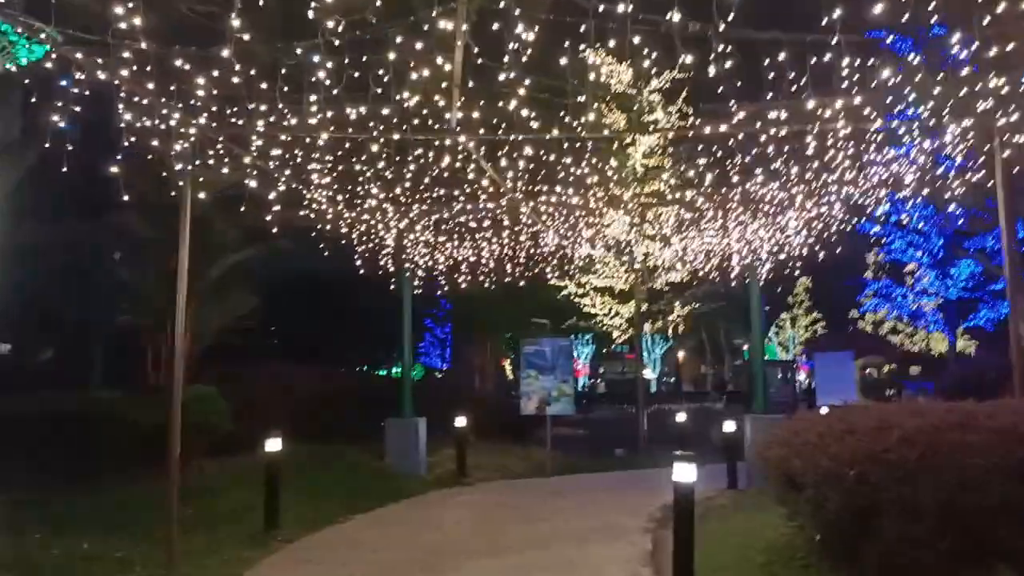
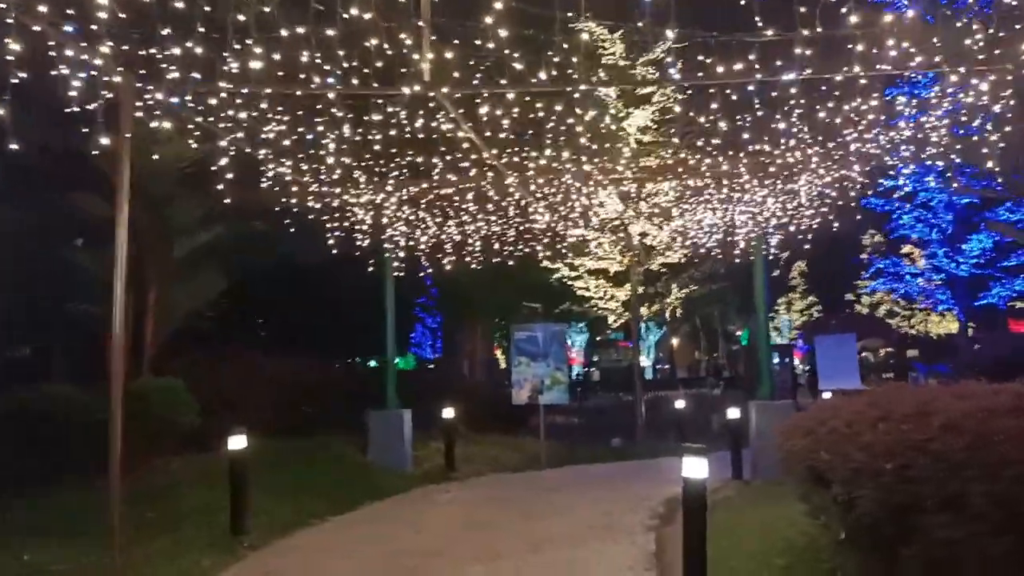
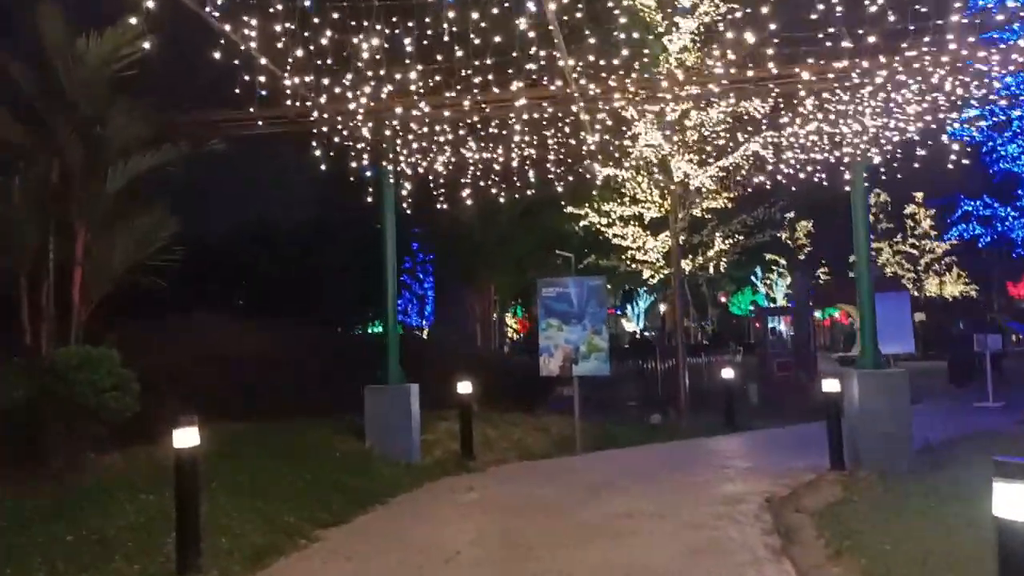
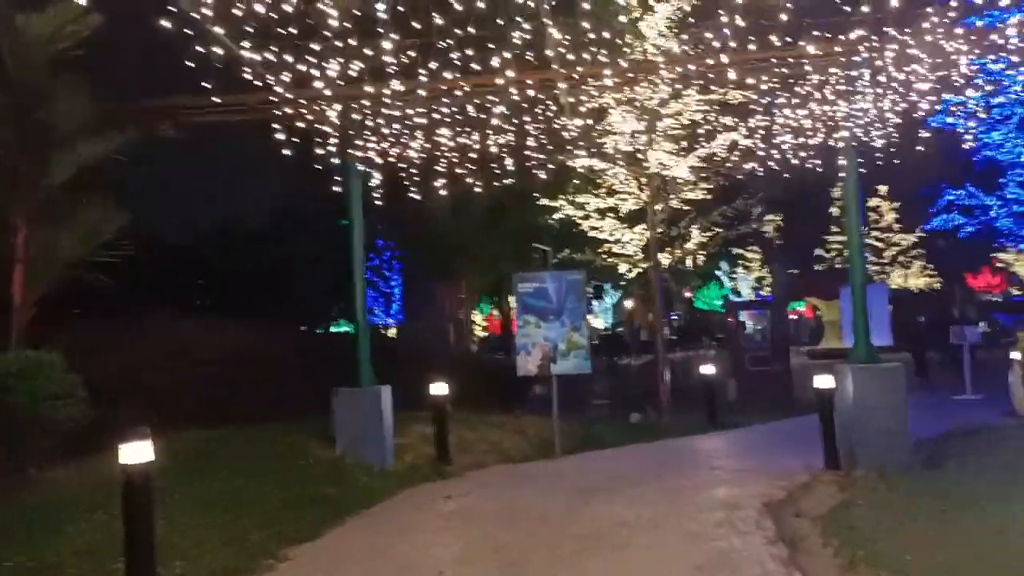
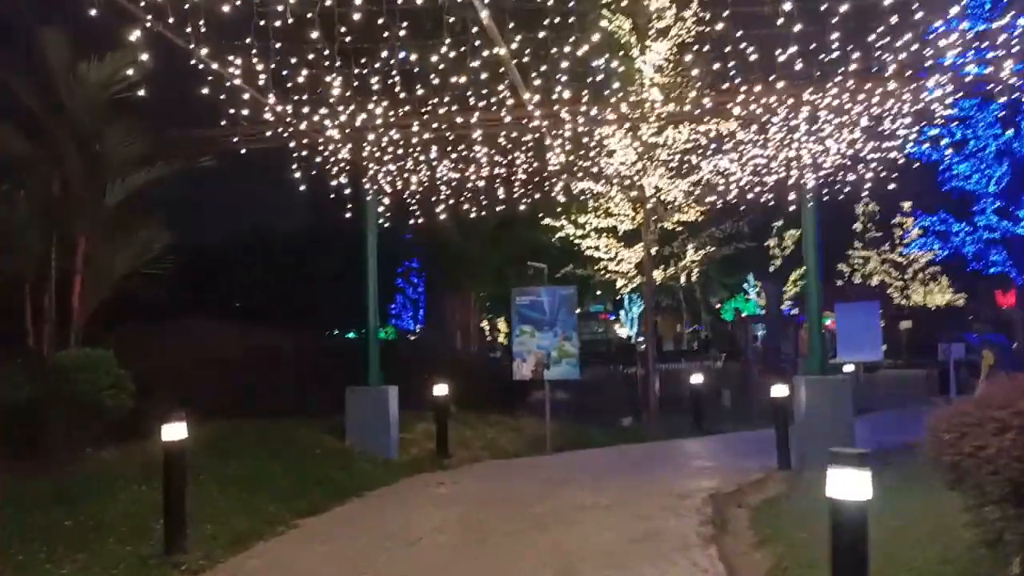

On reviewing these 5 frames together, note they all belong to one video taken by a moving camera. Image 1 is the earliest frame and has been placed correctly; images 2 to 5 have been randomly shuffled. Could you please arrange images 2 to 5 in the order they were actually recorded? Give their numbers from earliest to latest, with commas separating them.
2, 5, 3, 4
